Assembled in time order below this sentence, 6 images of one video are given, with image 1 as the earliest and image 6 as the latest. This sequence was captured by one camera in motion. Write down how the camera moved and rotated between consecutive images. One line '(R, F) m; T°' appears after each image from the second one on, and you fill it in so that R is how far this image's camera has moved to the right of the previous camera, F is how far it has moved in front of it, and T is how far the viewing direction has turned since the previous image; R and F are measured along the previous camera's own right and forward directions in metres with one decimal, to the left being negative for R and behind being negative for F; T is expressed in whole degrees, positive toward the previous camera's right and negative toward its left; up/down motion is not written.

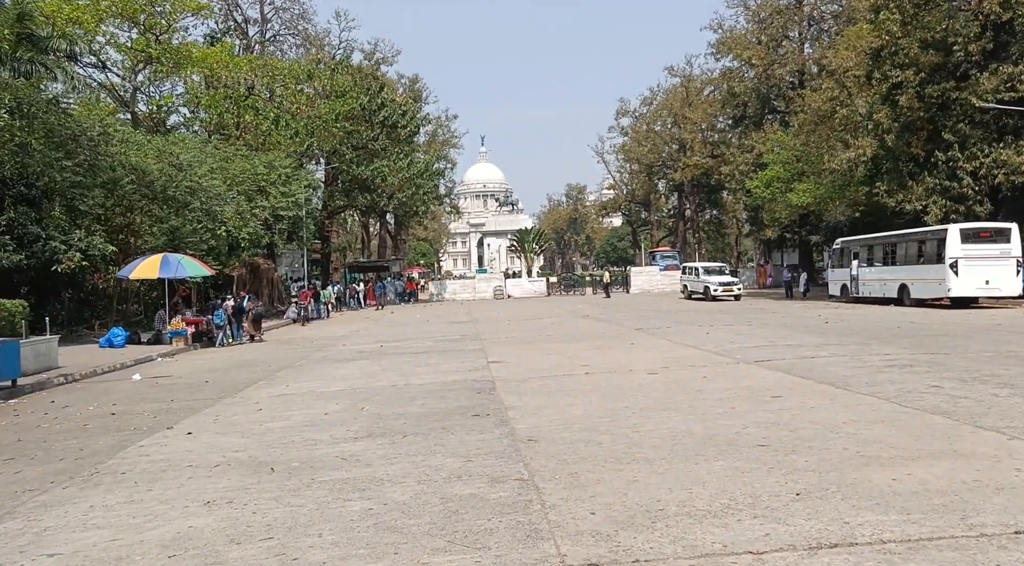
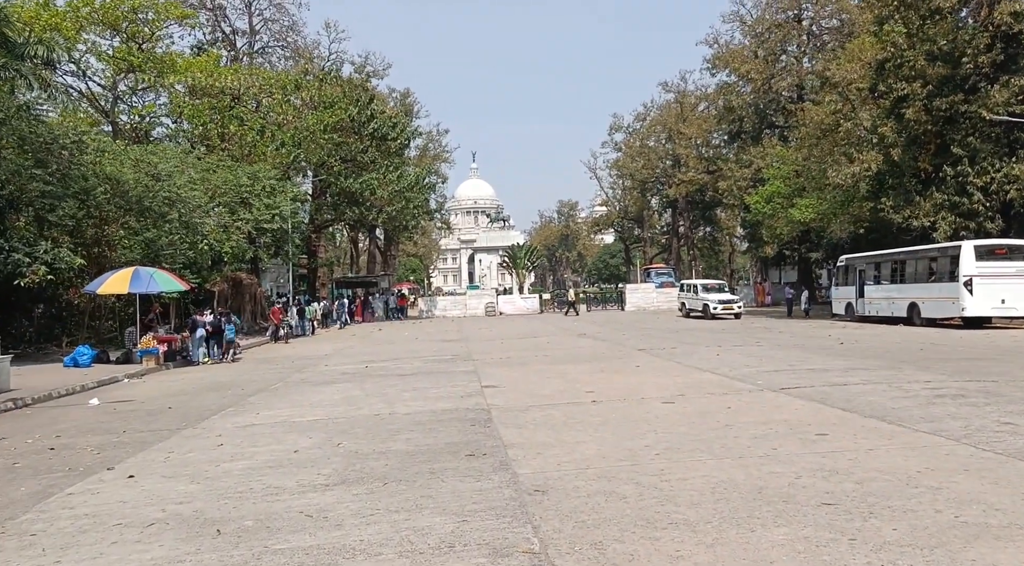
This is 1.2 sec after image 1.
(-0.1, +1.3) m; +1°
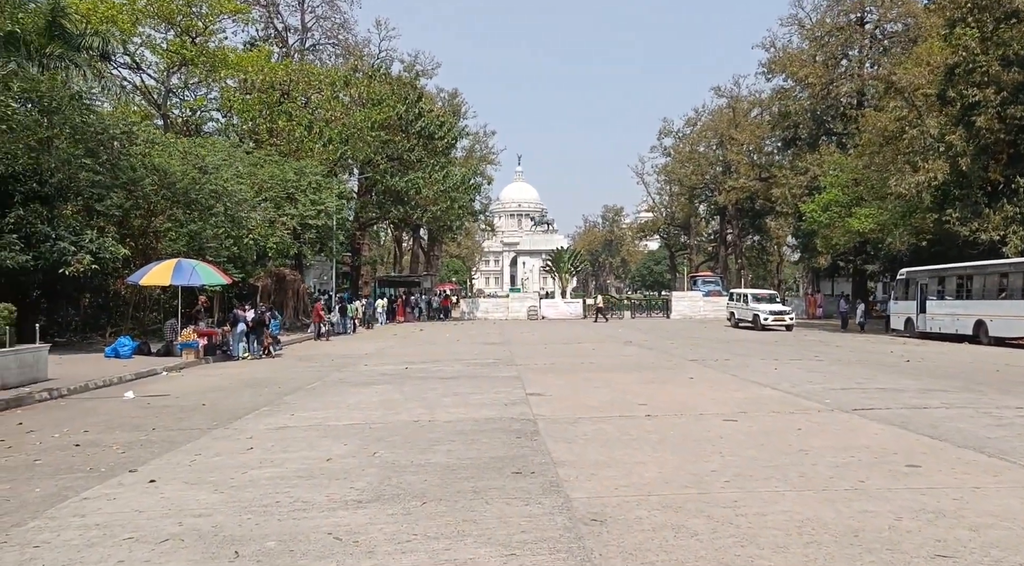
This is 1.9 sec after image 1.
(-0.1, +0.7) m; -3°
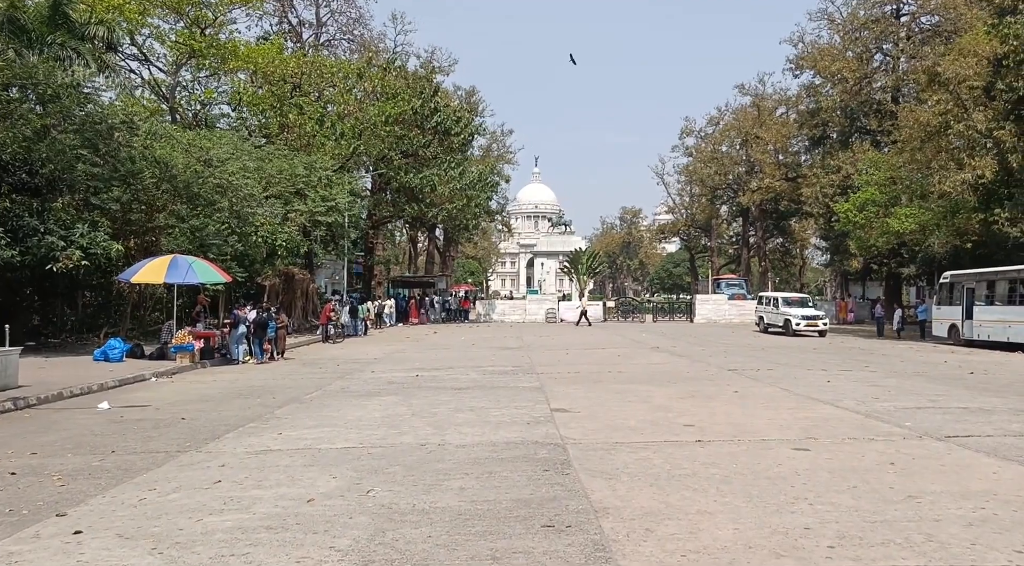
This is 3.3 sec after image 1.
(-0.1, +1.6) m; -1°
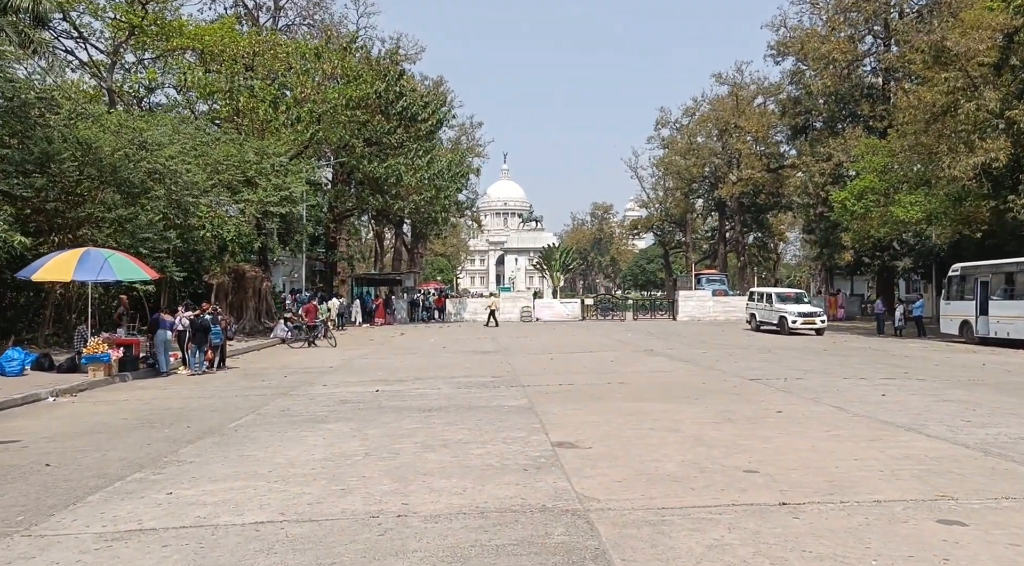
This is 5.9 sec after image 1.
(-0.2, +2.9) m; +2°
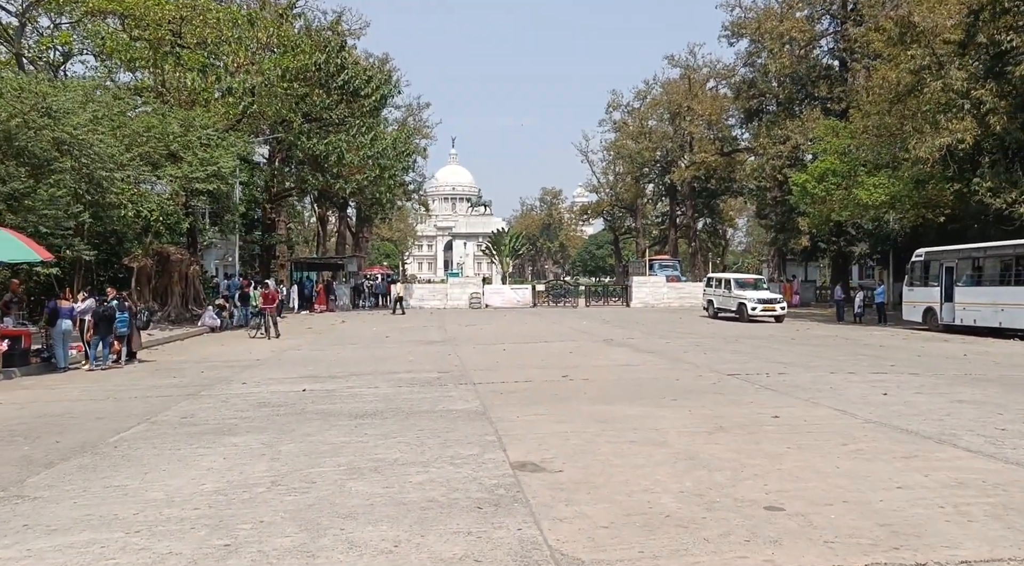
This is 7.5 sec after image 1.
(0.0, +1.8) m; +4°
